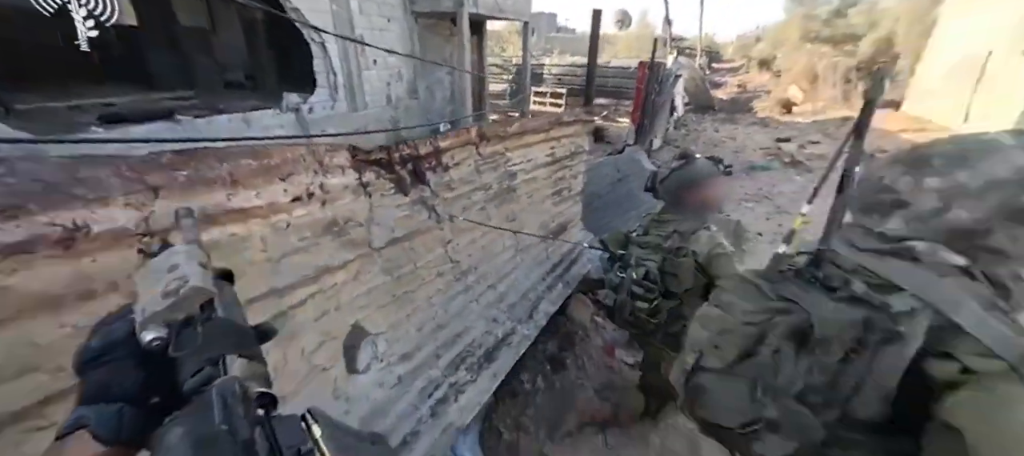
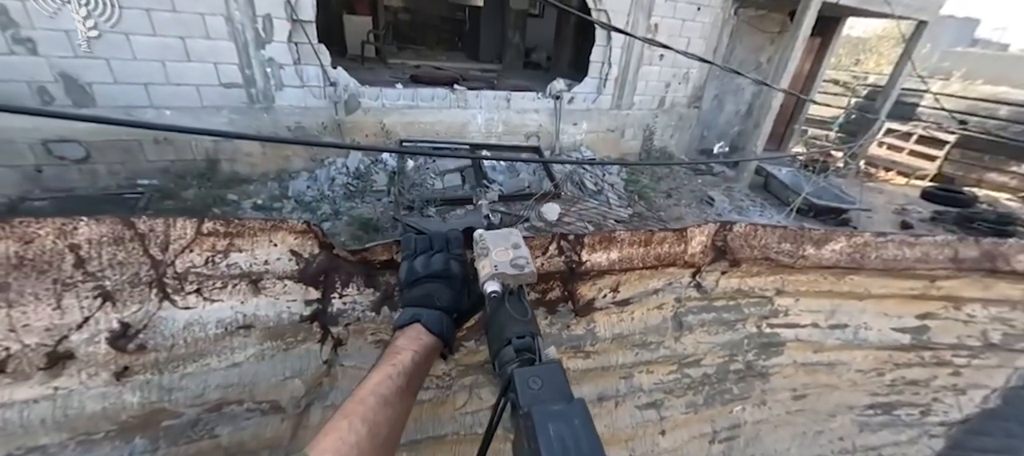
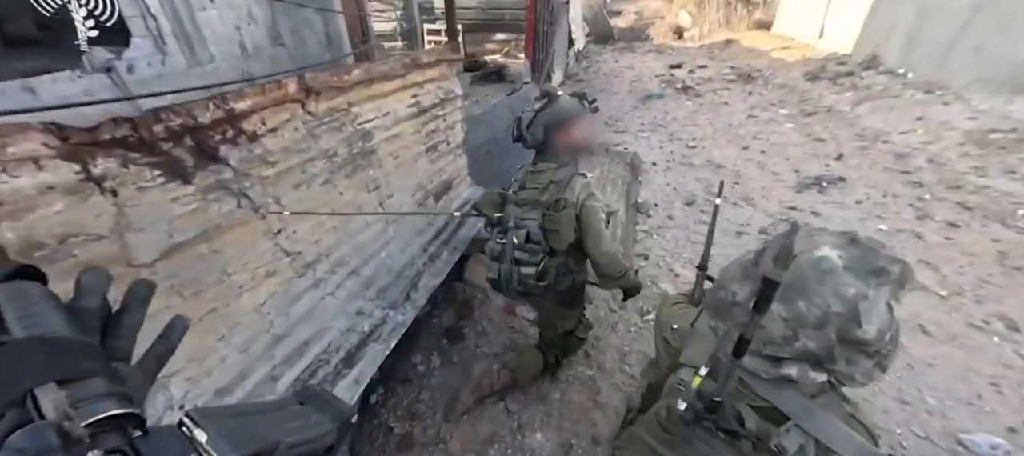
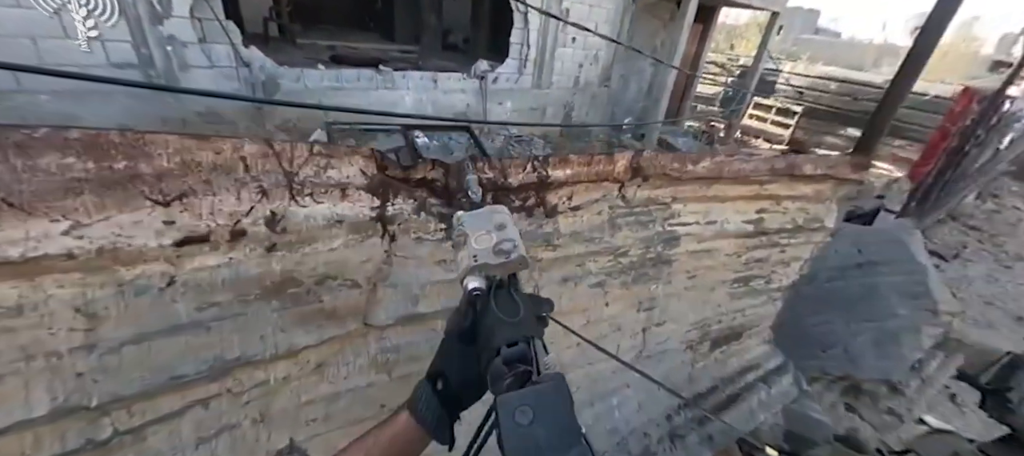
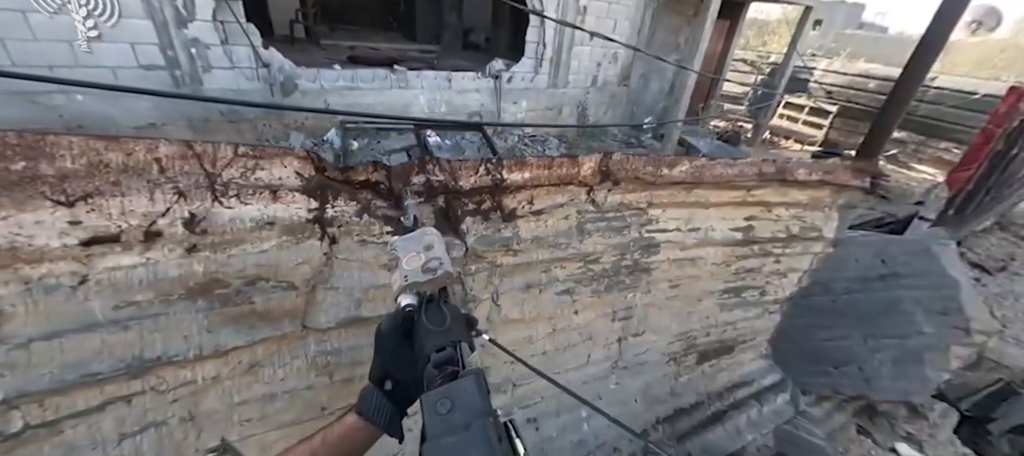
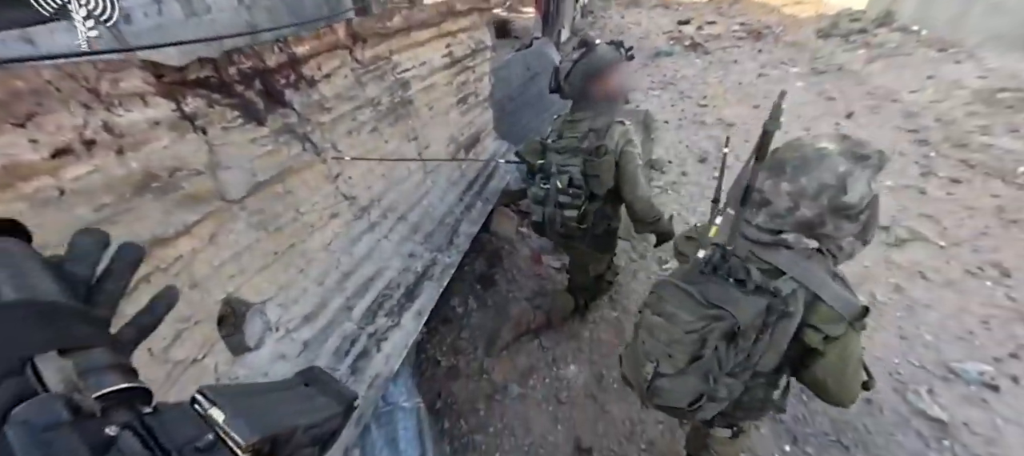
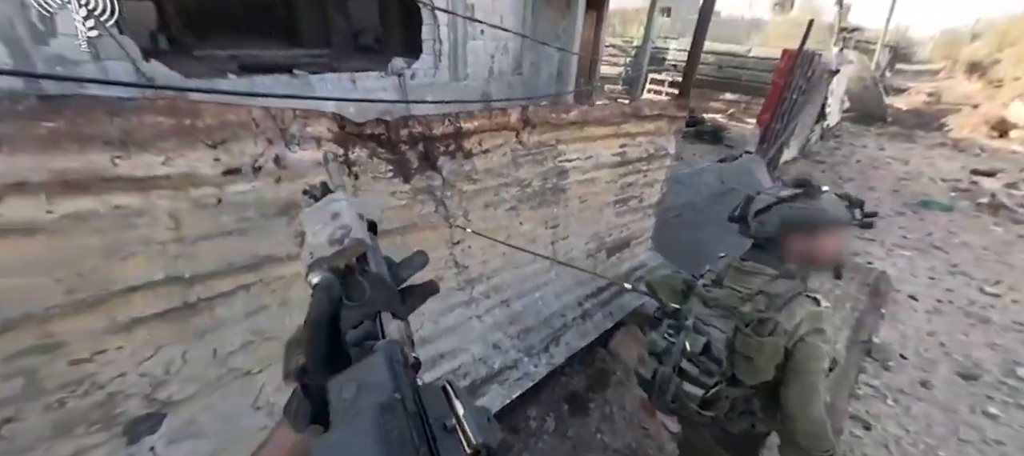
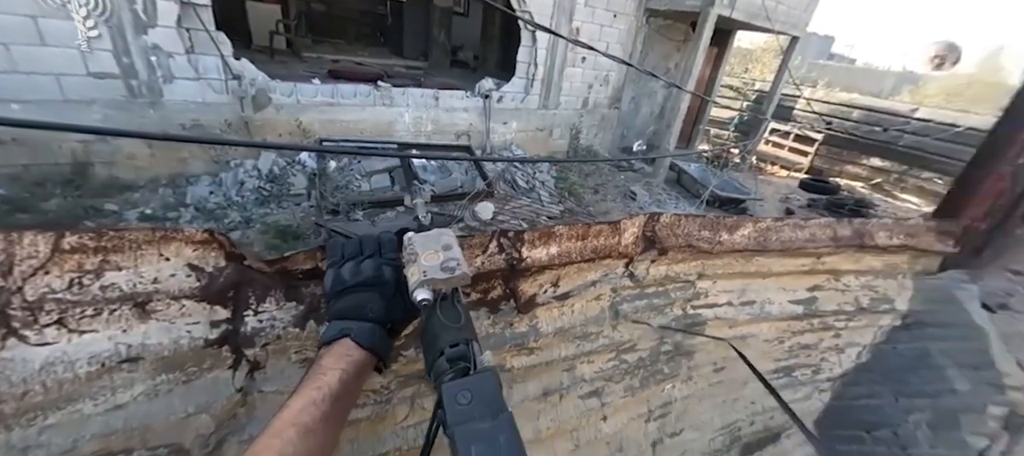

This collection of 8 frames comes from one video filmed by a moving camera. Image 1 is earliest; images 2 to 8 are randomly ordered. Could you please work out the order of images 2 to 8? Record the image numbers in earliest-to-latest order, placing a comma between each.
6, 3, 7, 4, 5, 2, 8
